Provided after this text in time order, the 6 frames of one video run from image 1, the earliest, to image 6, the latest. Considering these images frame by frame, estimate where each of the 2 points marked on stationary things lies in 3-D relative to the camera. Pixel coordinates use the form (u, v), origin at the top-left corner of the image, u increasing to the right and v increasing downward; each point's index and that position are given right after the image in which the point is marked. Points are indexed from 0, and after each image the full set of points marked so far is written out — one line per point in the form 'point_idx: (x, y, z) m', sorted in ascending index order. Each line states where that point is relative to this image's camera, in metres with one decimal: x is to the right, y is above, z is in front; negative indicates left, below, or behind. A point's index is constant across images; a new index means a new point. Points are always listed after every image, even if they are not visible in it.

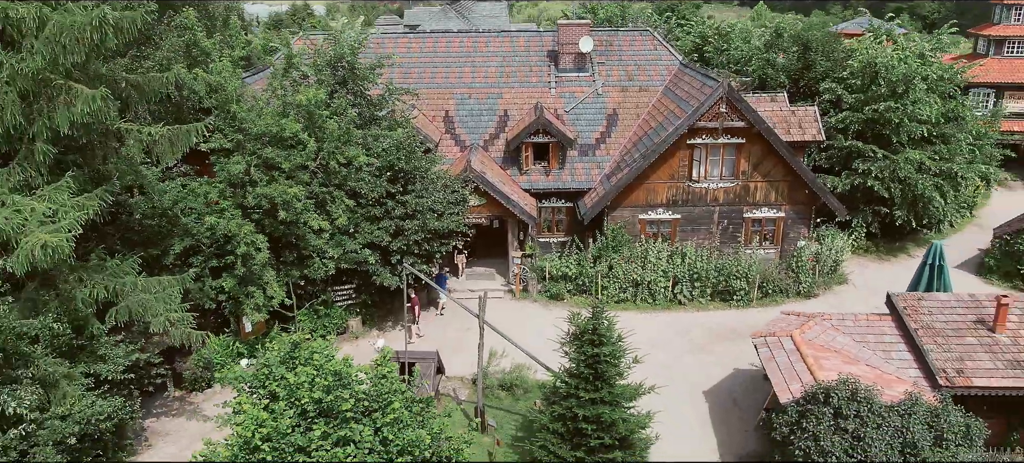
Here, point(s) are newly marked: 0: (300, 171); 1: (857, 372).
0: (-2.4, +0.7, +9.2) m
1: (+3.1, -1.3, +7.2) m
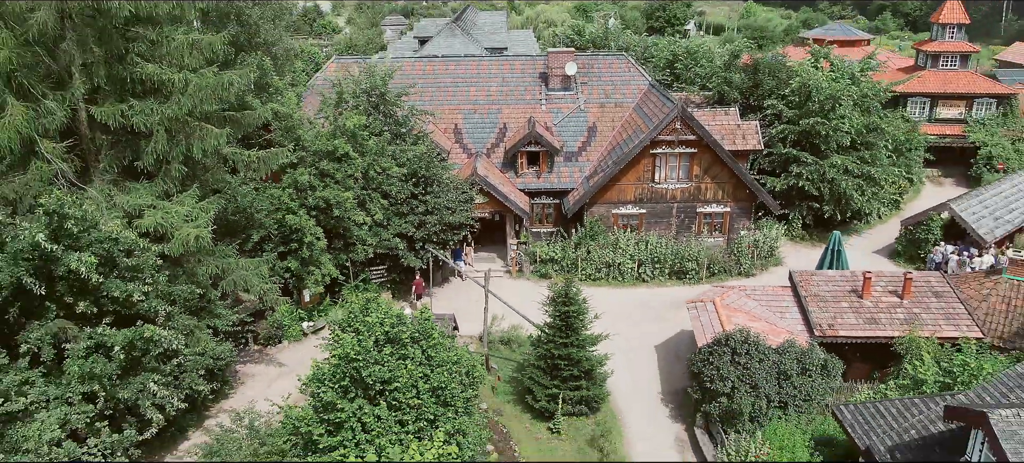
0: (-2.4, +0.8, +12.0) m
1: (+3.1, -1.2, +10.0) m
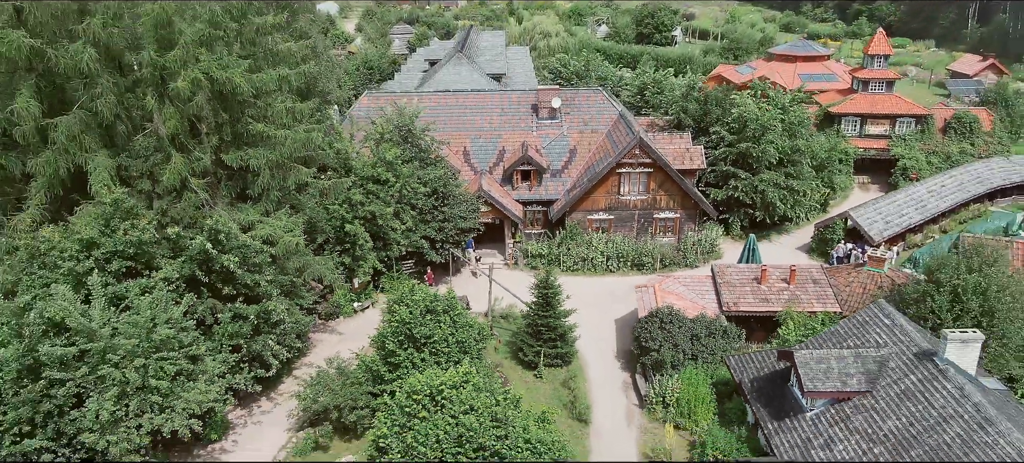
0: (-2.5, +0.7, +16.2) m
1: (+3.0, -1.3, +14.2) m
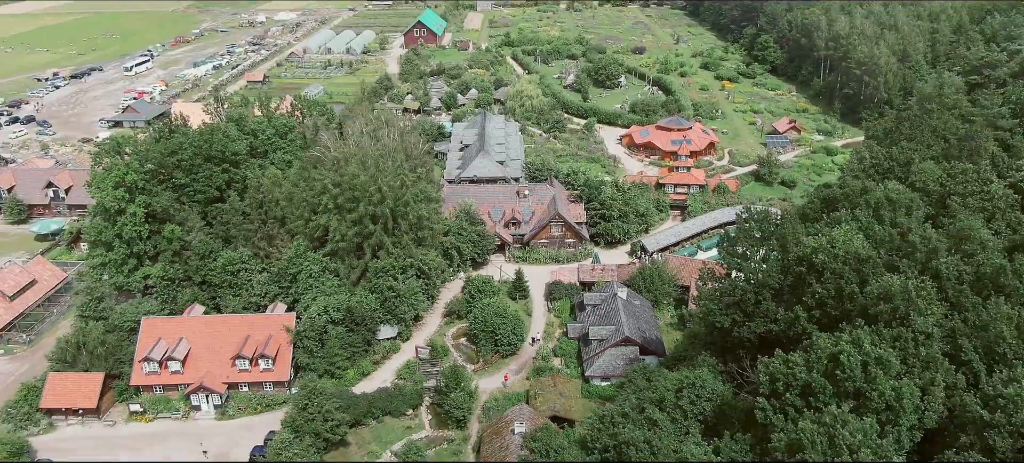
0: (-2.7, -0.4, +44.5) m
1: (+2.8, -2.6, +42.7) m
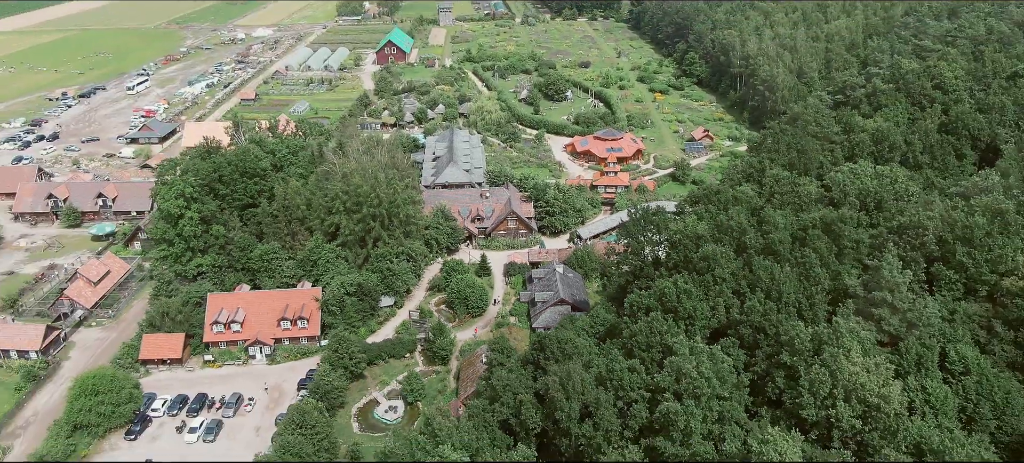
0: (-5.2, 0.0, +57.9) m
1: (+0.4, -2.1, +56.4) m
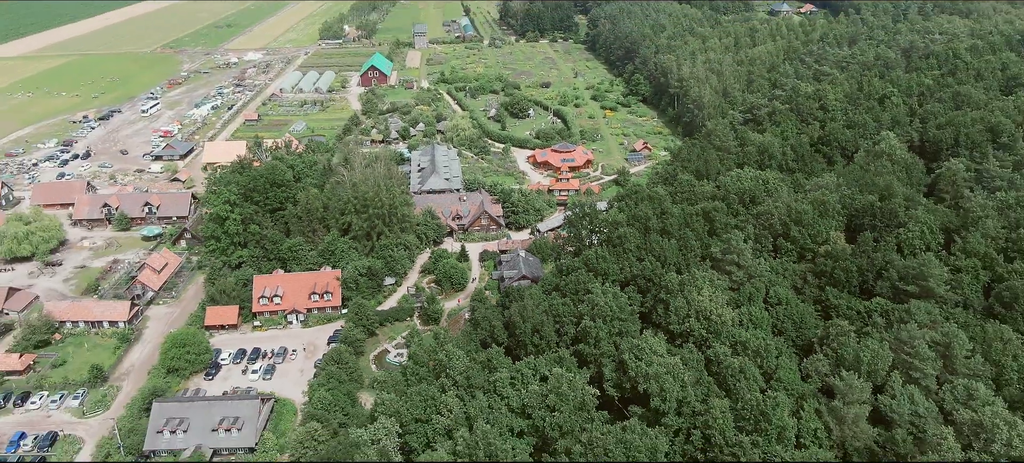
0: (-7.7, +0.3, +73.3) m
1: (-2.0, -1.6, +72.0) m
